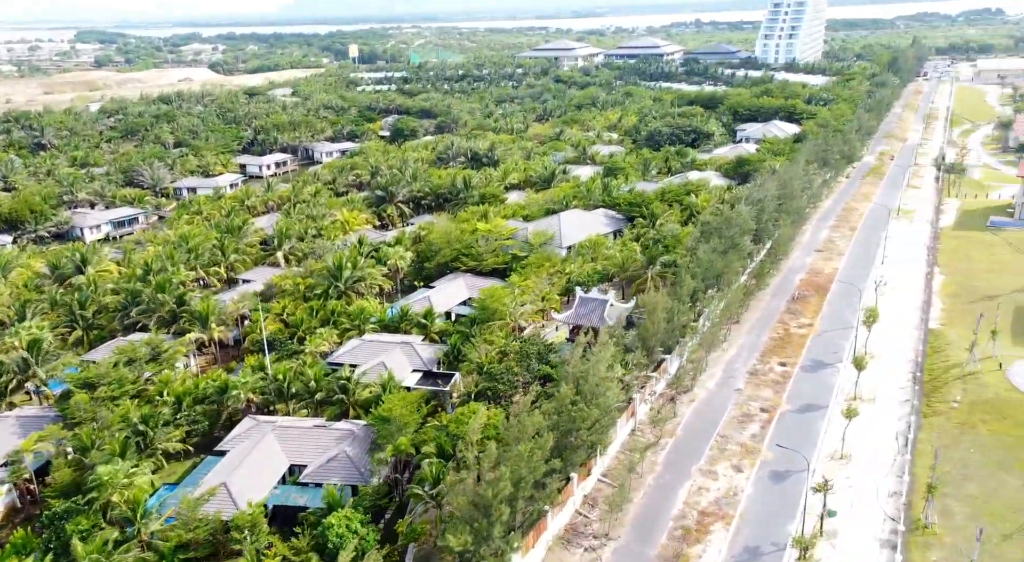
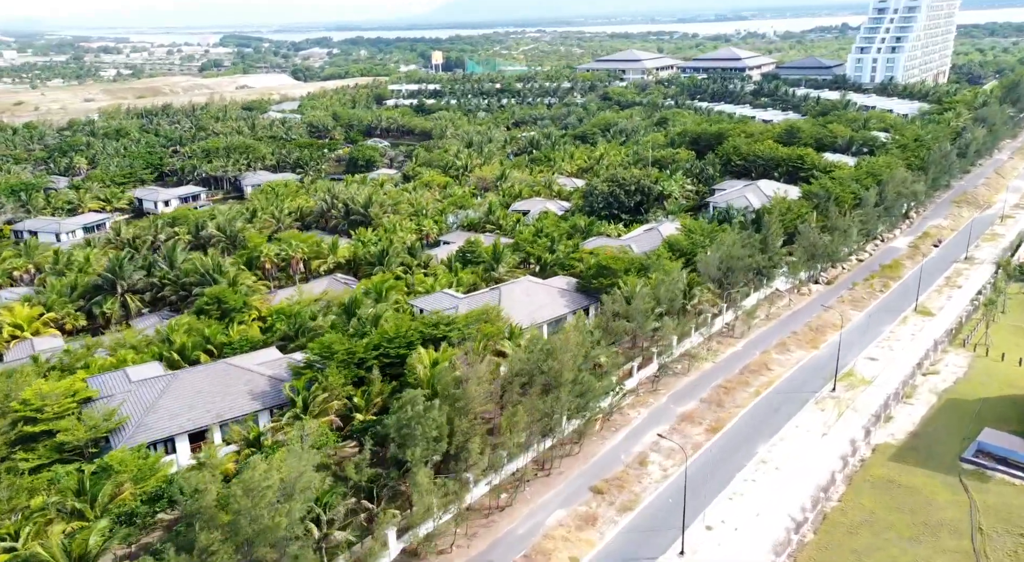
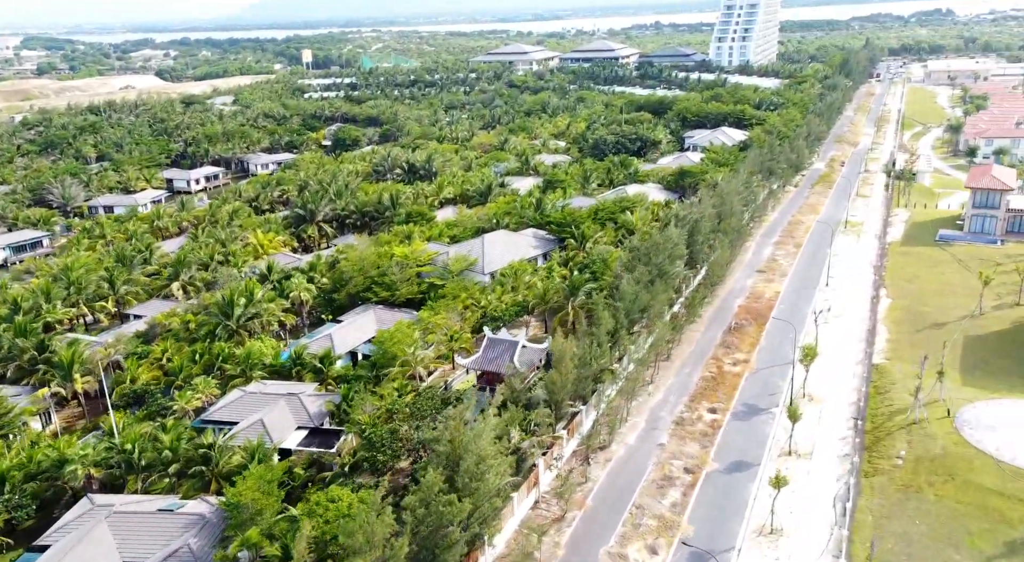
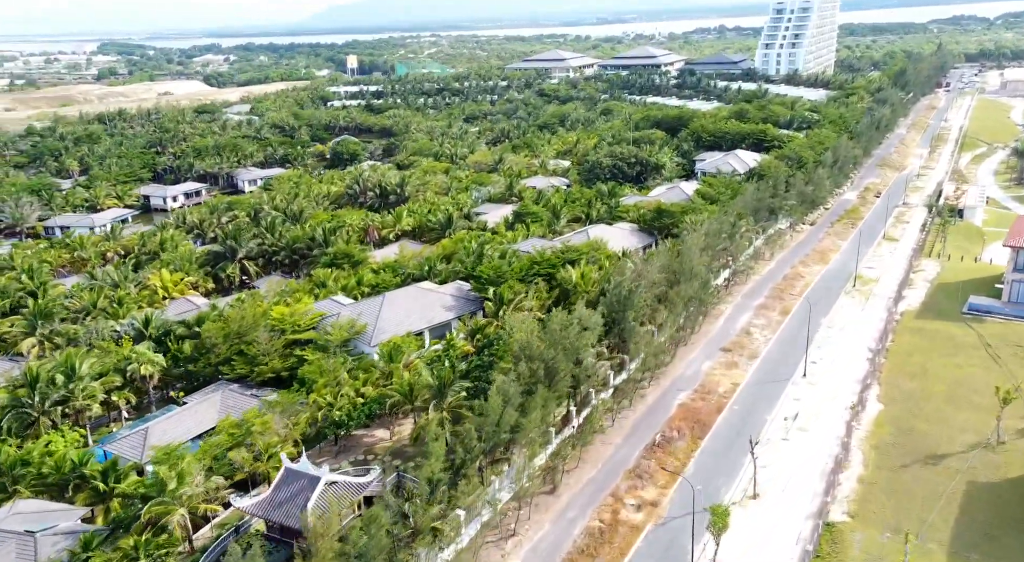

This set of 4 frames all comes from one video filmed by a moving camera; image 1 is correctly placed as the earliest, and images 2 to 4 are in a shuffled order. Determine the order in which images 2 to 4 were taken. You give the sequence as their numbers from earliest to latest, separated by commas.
3, 4, 2
